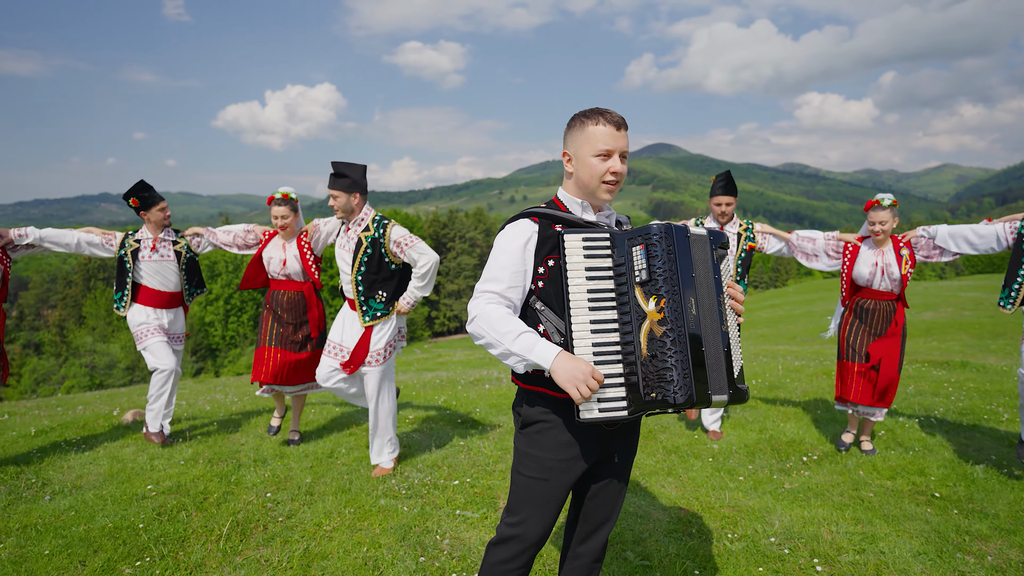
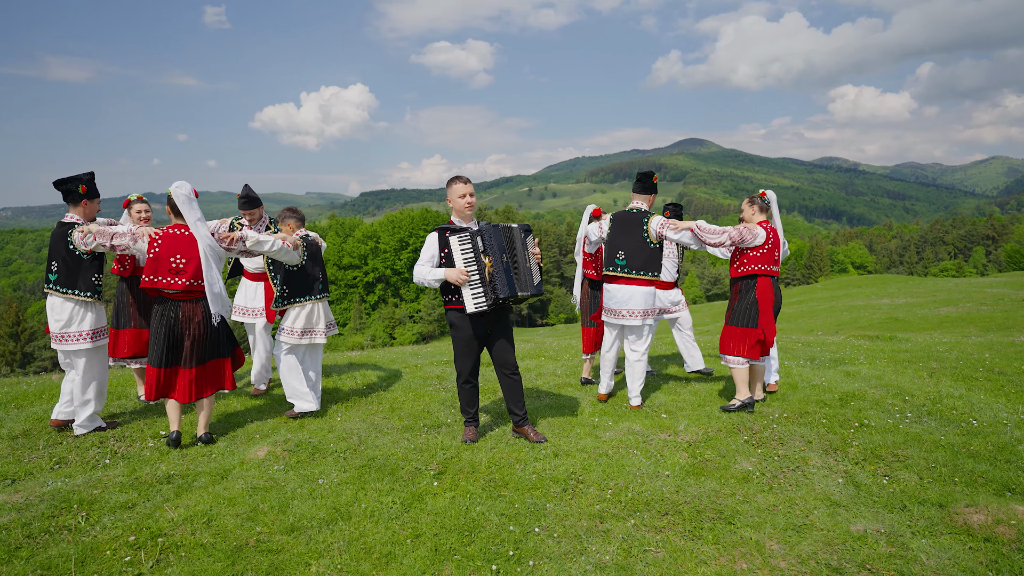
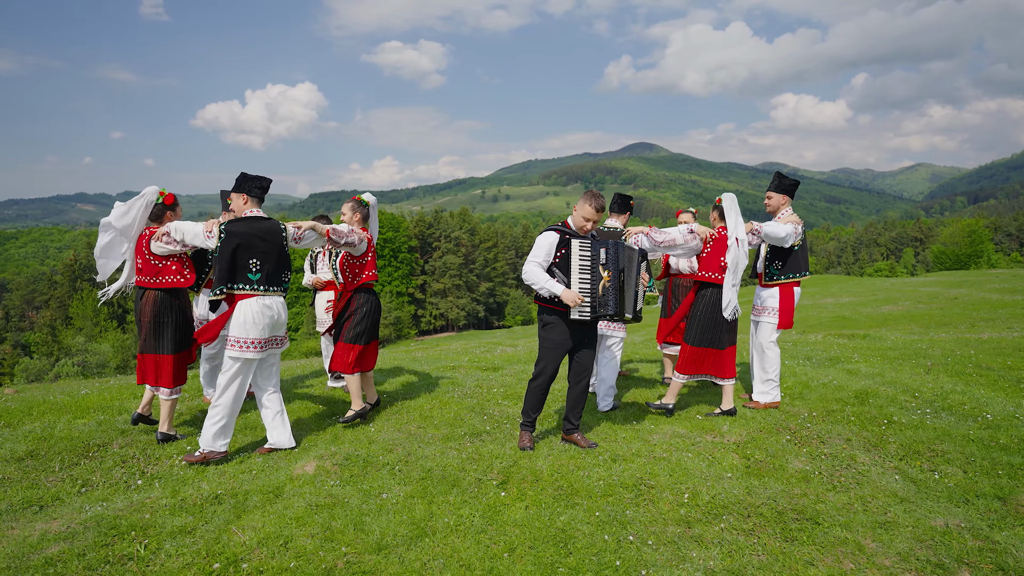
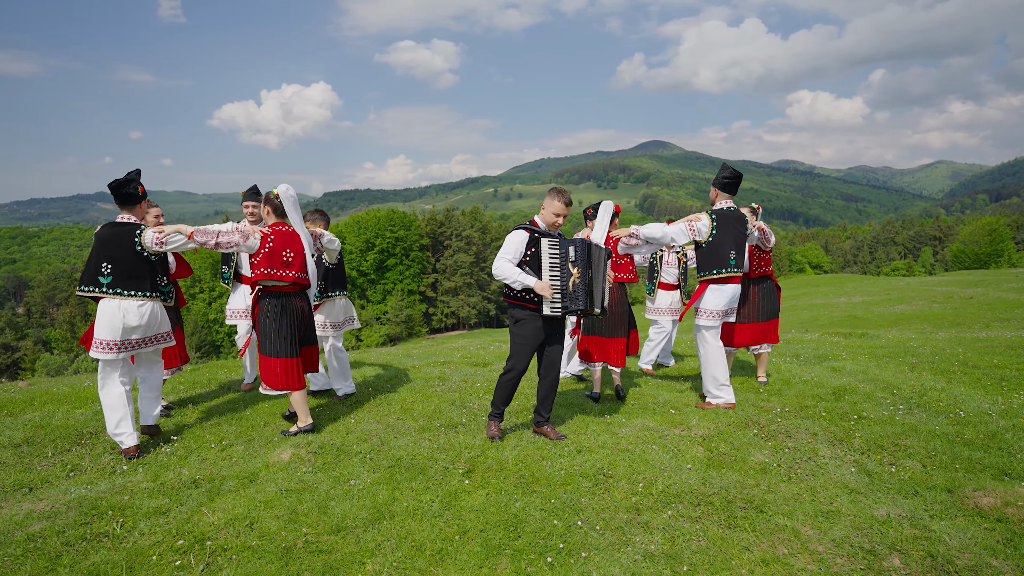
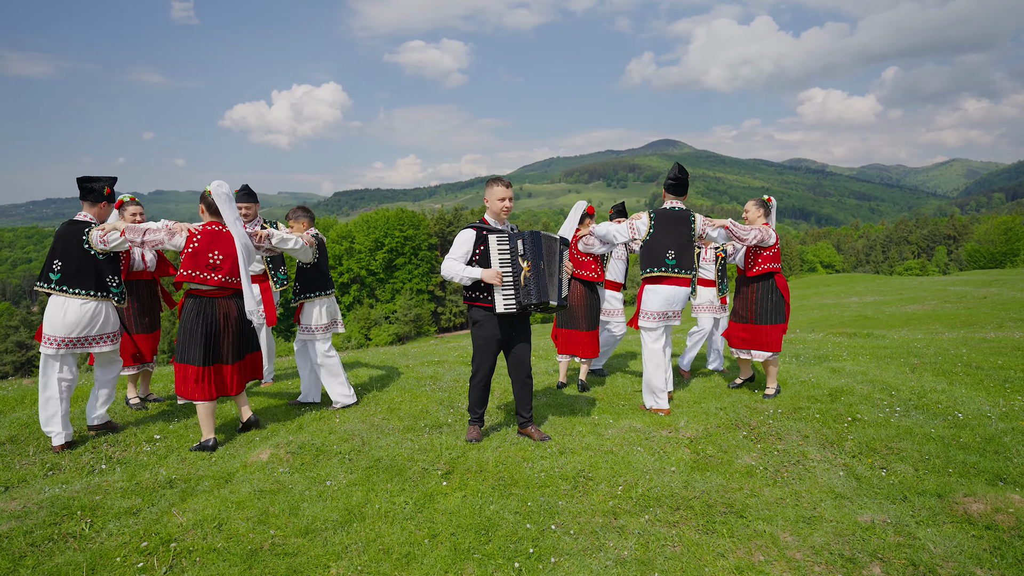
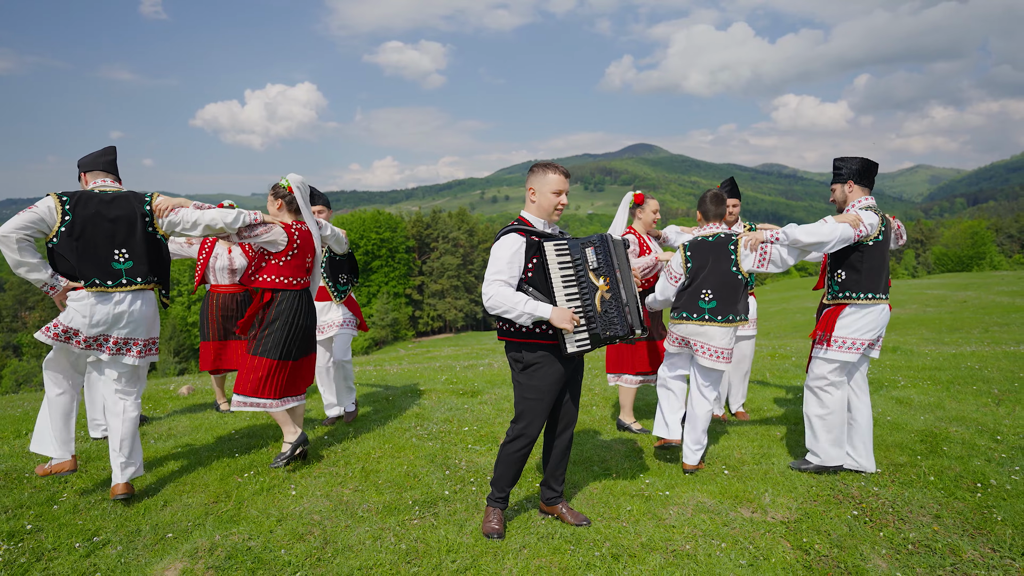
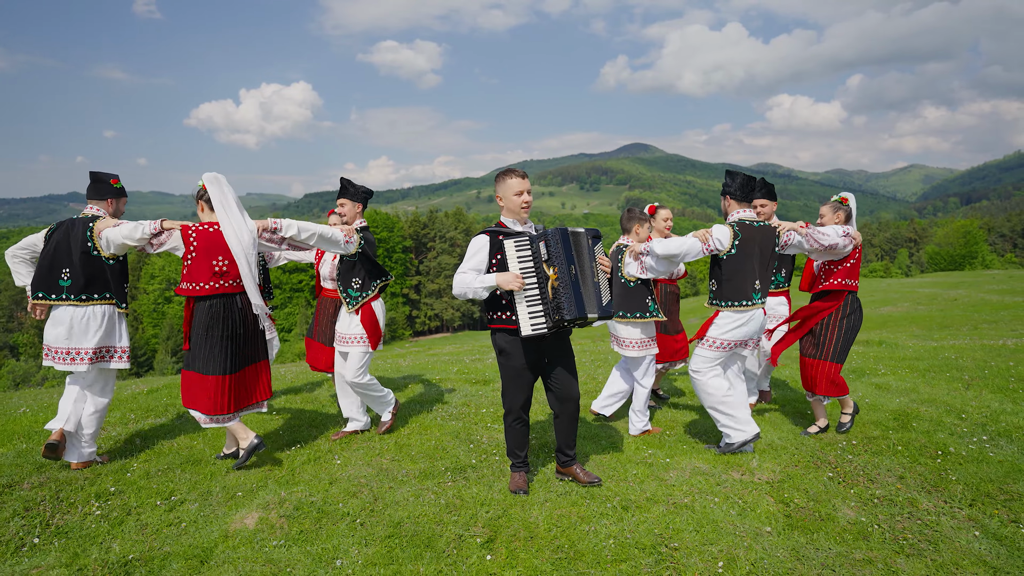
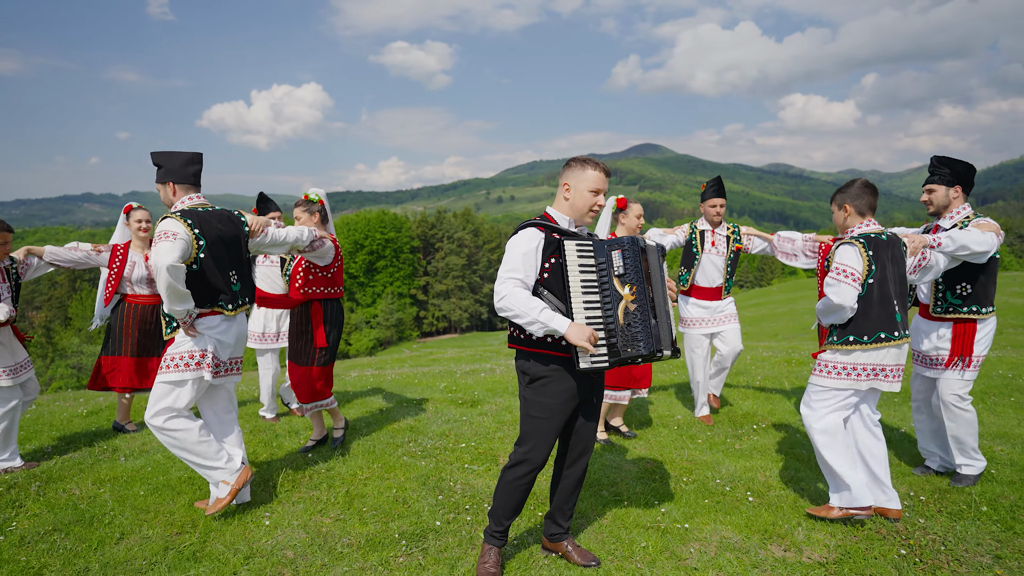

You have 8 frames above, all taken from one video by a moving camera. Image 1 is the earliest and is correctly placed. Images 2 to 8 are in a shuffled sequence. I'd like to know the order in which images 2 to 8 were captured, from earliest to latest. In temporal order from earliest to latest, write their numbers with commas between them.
8, 6, 7, 3, 4, 5, 2
